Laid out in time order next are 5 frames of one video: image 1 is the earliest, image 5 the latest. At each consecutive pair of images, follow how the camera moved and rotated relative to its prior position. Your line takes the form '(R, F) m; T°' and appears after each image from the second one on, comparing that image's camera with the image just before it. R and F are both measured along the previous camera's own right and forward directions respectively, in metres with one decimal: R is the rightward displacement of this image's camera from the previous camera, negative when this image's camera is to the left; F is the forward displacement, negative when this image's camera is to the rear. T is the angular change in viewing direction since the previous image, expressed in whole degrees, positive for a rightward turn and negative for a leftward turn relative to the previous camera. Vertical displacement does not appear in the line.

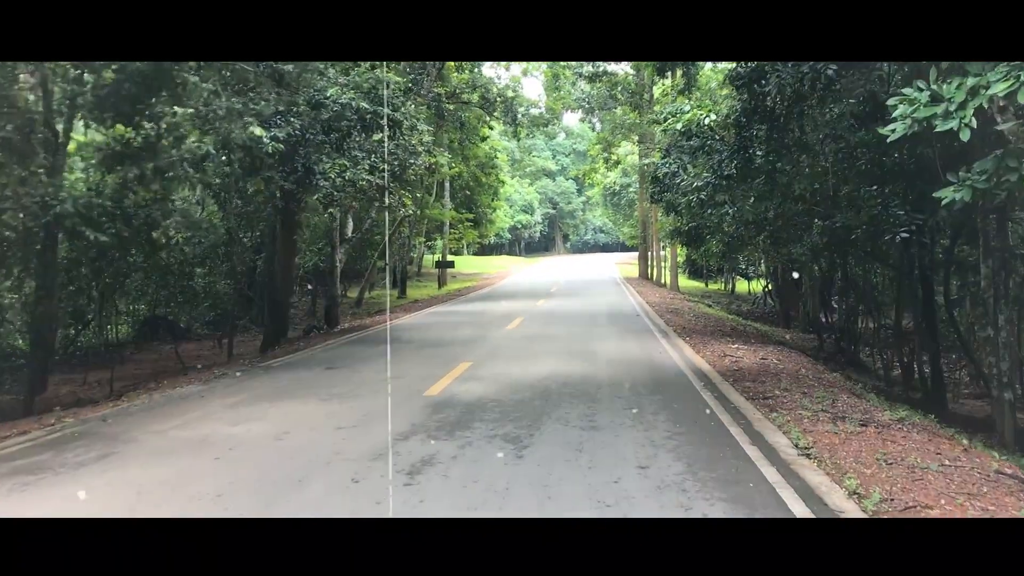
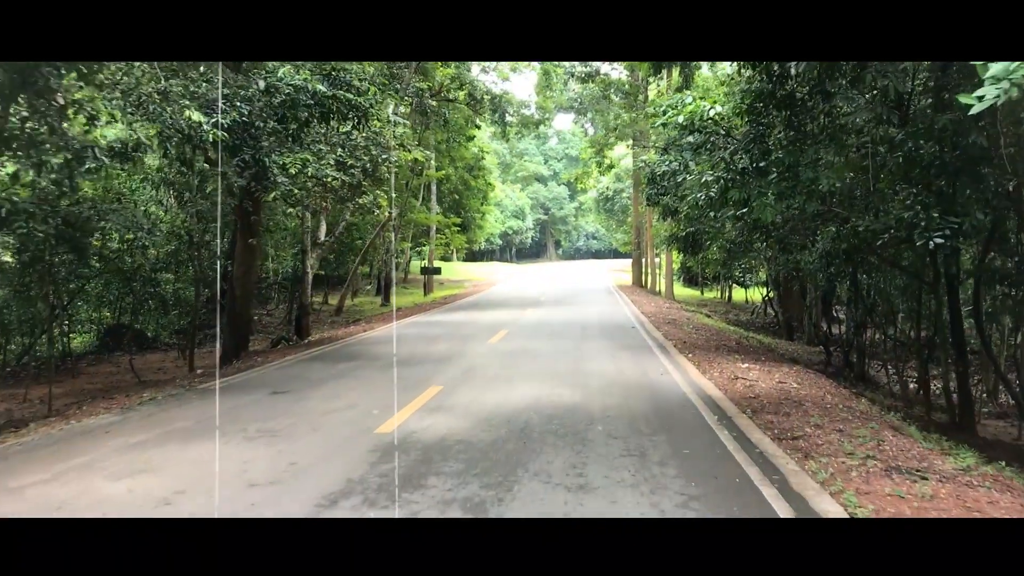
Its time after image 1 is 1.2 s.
(+0.1, +1.5) m; 0°
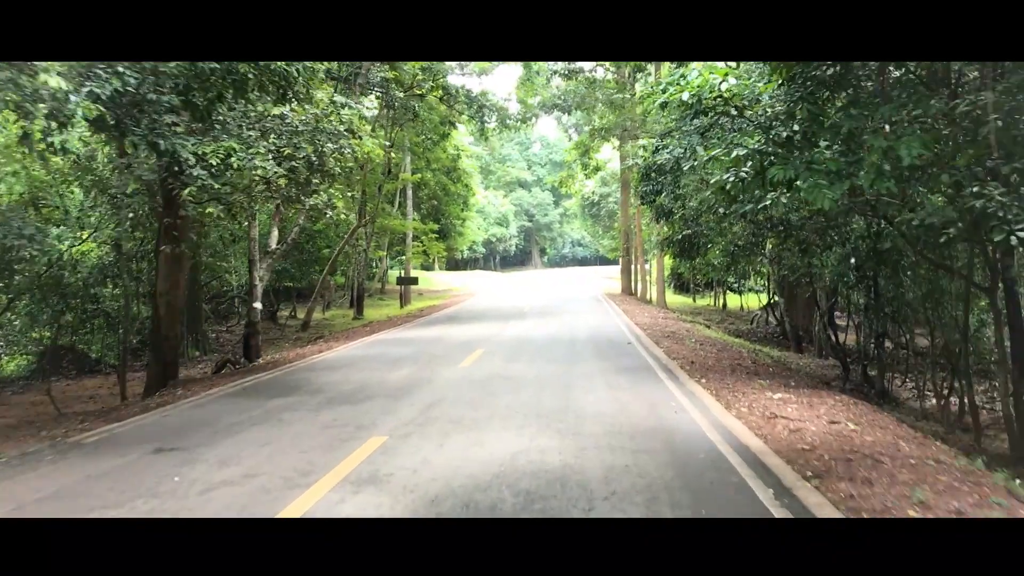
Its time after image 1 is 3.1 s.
(+0.1, +2.3) m; +1°
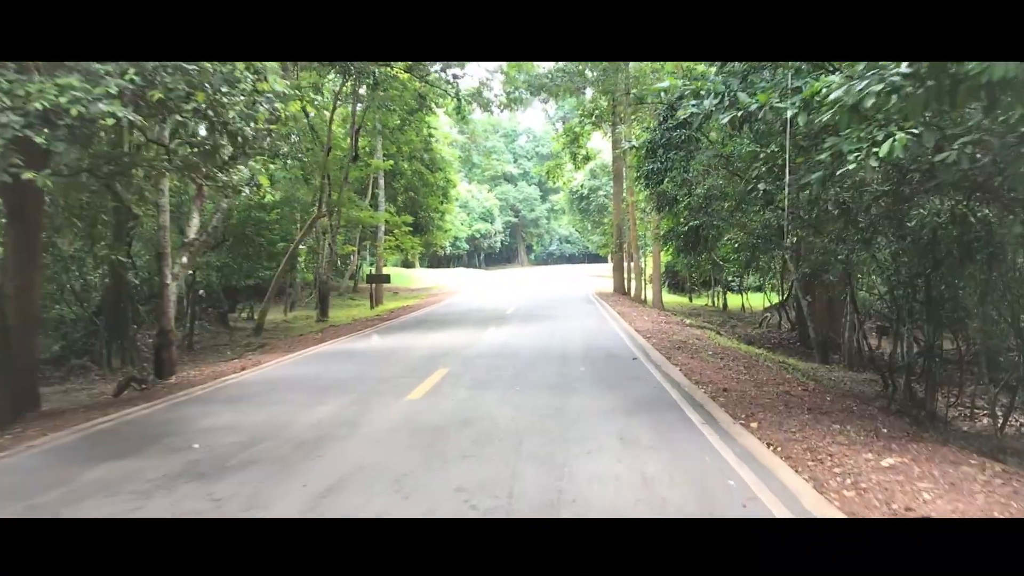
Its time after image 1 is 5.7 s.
(+0.2, +3.2) m; +1°
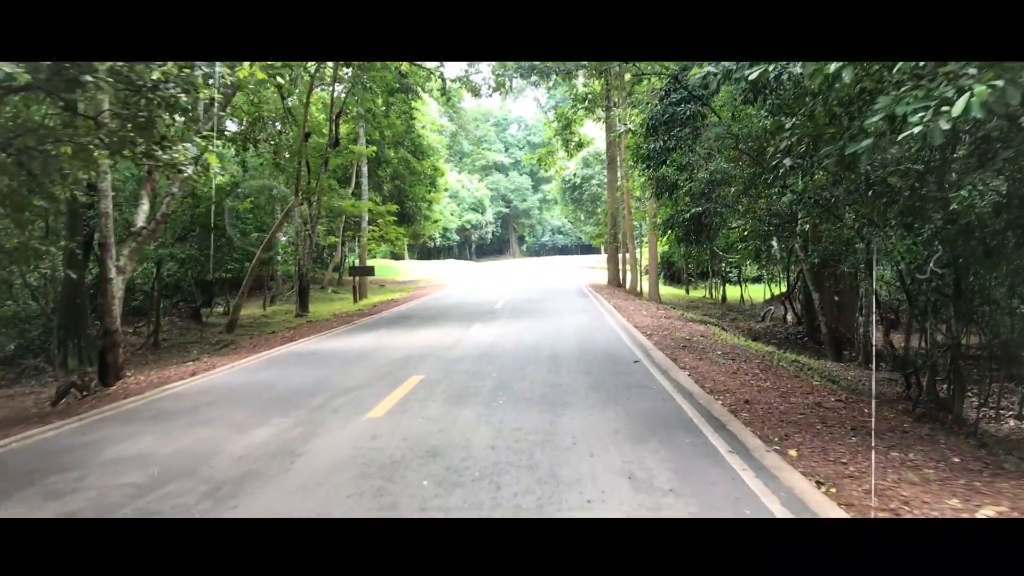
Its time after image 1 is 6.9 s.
(+0.1, +1.4) m; 0°
